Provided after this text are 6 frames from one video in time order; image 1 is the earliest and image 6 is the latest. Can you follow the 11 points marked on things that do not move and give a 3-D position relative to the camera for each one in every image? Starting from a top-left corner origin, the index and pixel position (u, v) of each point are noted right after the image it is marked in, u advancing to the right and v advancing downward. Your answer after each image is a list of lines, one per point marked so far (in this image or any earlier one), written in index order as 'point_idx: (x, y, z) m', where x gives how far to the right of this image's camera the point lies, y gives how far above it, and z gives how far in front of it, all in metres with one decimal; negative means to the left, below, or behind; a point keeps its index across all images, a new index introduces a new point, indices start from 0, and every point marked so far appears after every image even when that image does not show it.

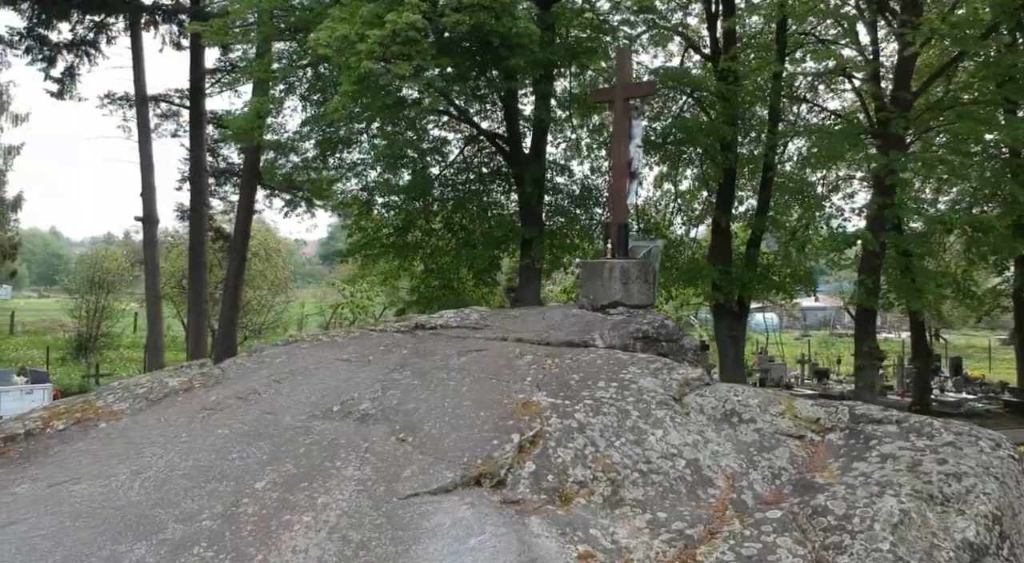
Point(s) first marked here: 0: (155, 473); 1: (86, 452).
0: (-1.6, -0.9, +3.8) m
1: (-2.1, -0.8, +4.1) m
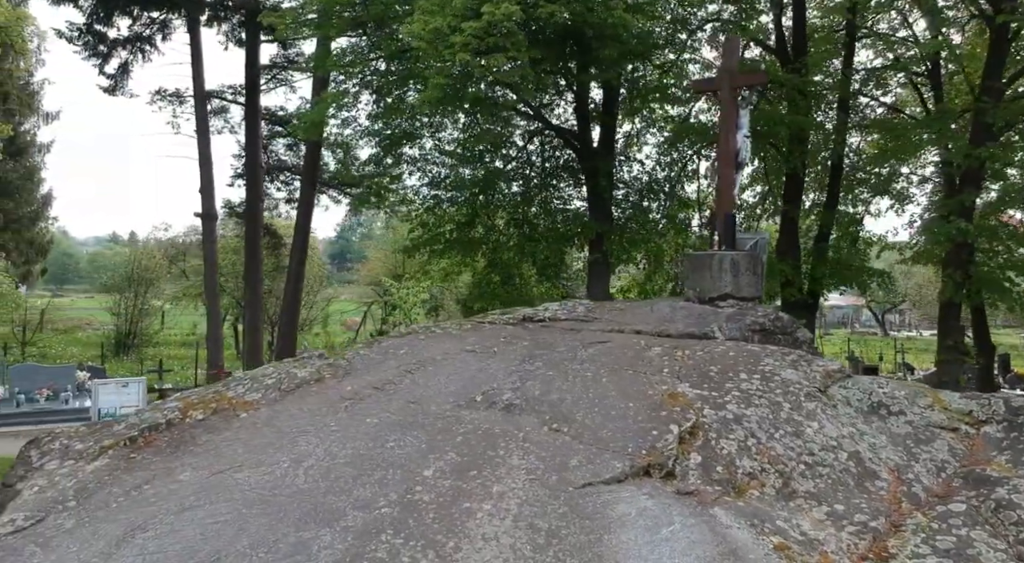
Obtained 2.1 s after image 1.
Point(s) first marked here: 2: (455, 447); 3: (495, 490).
0: (-0.9, -0.8, +3.8) m
1: (-1.3, -0.8, +4.1) m
2: (-0.3, -0.7, +3.8) m
3: (-0.1, -0.8, +3.4) m
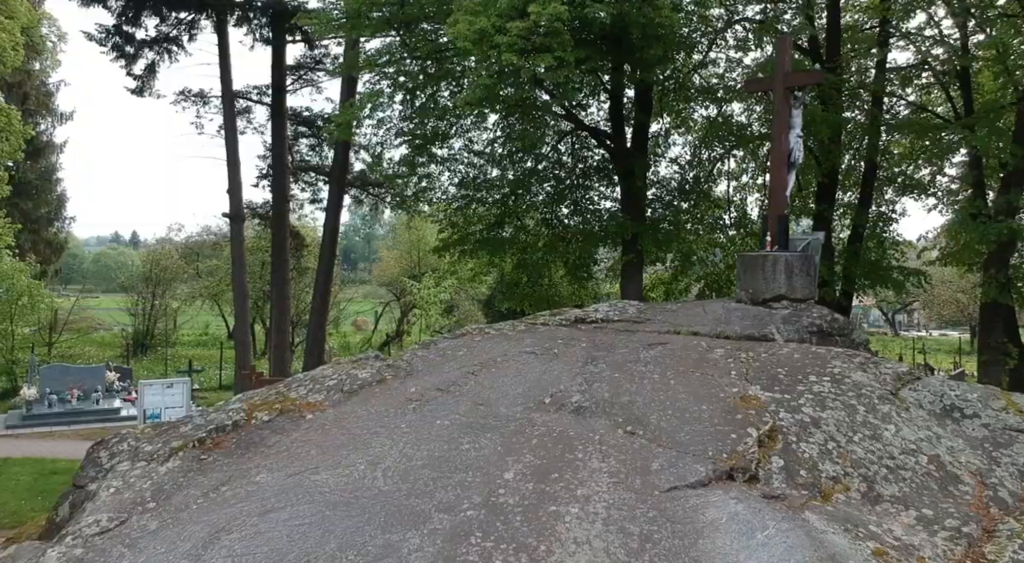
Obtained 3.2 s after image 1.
0: (-0.5, -0.8, +3.8) m
1: (-1.0, -0.8, +4.1) m
2: (+0.1, -0.8, +3.8) m
3: (+0.3, -0.9, +3.4) m
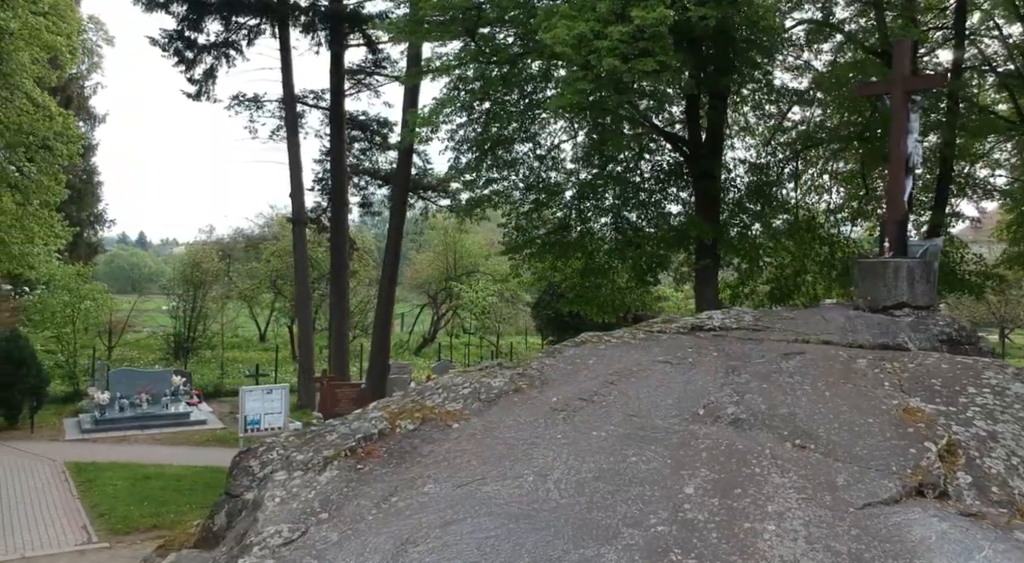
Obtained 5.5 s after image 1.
0: (+0.2, -0.9, +3.7) m
1: (-0.2, -0.8, +4.1) m
2: (+0.8, -0.8, +3.7) m
3: (+1.0, -0.9, +3.3) m
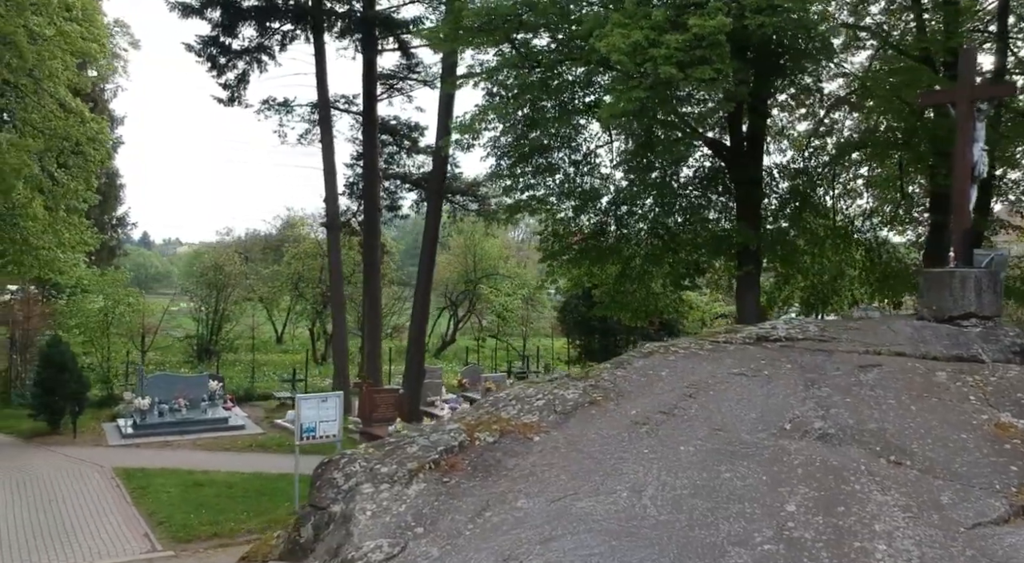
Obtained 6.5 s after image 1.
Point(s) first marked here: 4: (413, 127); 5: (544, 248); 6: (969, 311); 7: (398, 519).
0: (+0.6, -0.9, +3.7) m
1: (+0.2, -0.9, +4.1) m
2: (+1.3, -0.9, +3.7) m
3: (+1.4, -1.0, +3.3) m
4: (-2.0, +3.1, +16.9) m
5: (+0.5, +0.5, +12.9) m
6: (+3.2, -0.2, +5.9) m
7: (-0.5, -1.1, +3.7) m
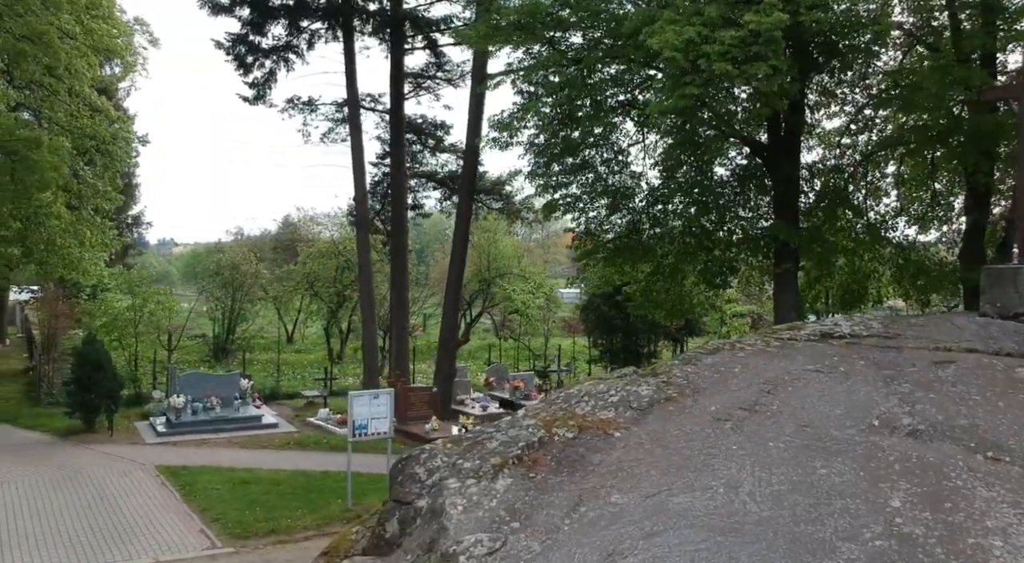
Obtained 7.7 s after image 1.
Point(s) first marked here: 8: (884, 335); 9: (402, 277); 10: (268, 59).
0: (+1.1, -0.9, +3.7) m
1: (+0.6, -0.9, +4.0) m
2: (+1.7, -0.8, +3.6) m
3: (+1.8, -0.9, +3.2) m
4: (-1.4, +3.1, +16.9) m
5: (+1.0, +0.5, +12.8) m
6: (+3.6, -0.2, +5.8) m
7: (-0.1, -1.0, +3.7) m
8: (+2.6, -0.4, +5.8) m
9: (-2.0, +0.1, +15.8) m
10: (-4.6, +4.2, +16.0) m
